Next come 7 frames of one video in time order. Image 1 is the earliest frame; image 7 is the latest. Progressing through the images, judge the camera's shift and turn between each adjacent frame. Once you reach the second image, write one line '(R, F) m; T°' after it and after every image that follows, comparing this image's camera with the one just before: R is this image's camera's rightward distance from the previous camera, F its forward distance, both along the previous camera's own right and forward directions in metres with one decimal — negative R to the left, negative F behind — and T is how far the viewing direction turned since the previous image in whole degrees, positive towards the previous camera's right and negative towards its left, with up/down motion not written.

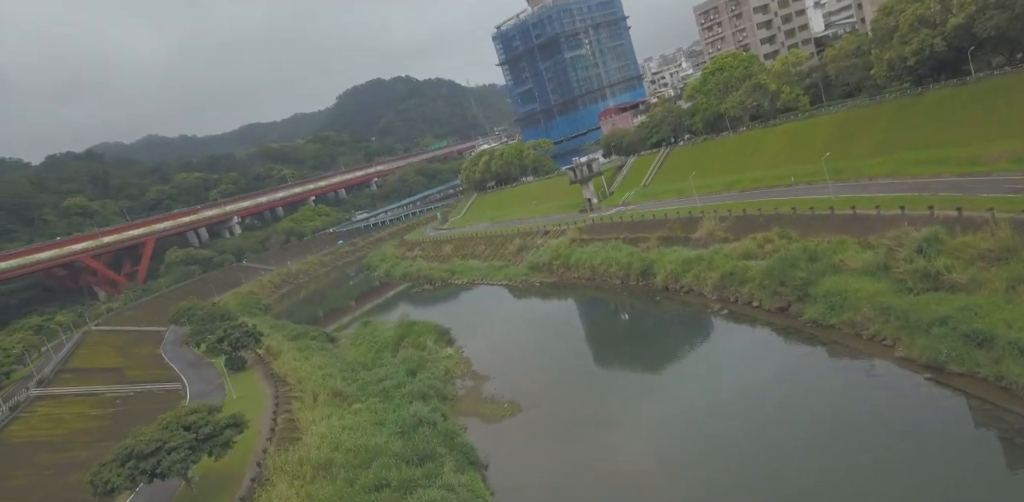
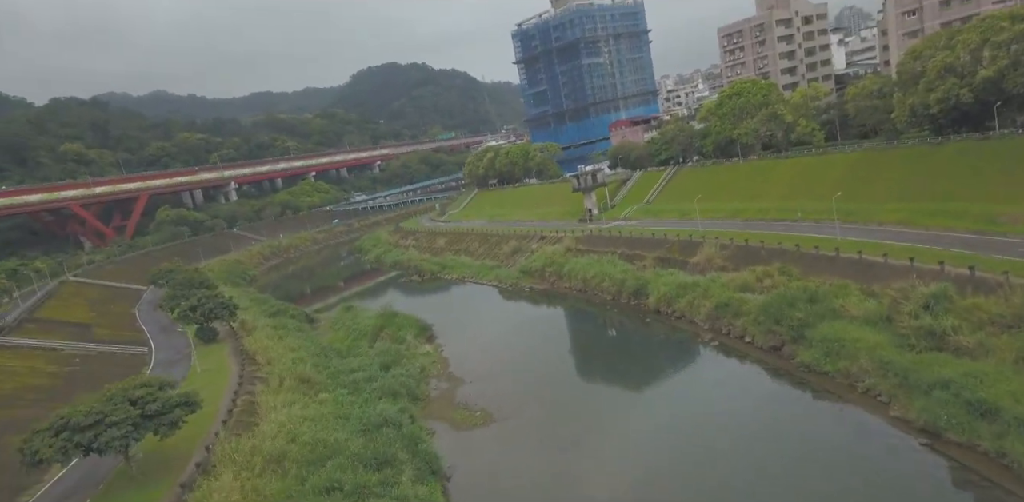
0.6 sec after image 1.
(+0.1, +0.8) m; 0°
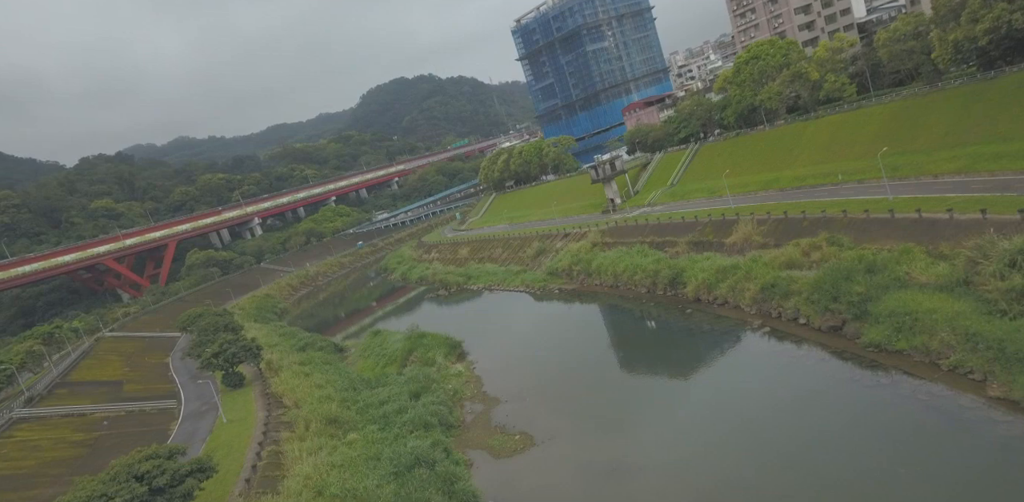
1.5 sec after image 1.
(+0.3, +1.5) m; -3°
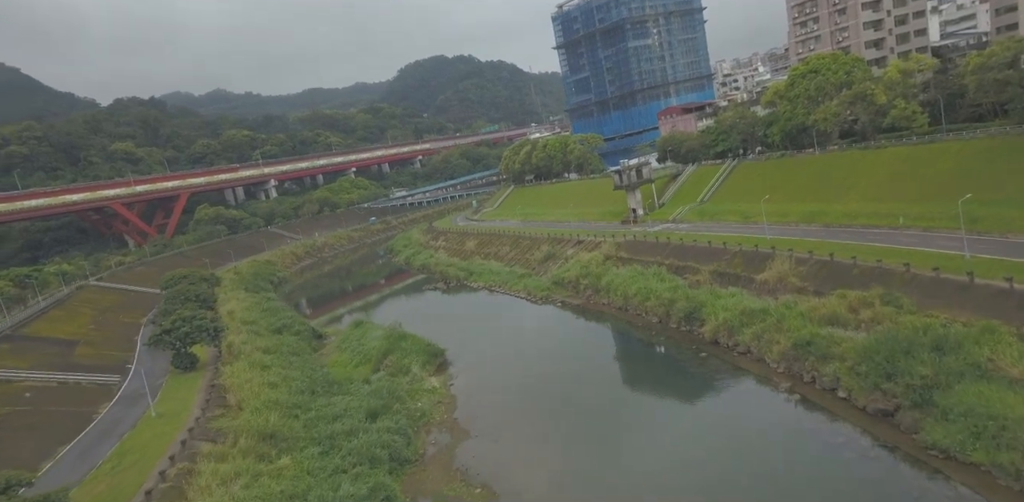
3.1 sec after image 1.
(+0.7, +3.3) m; -2°
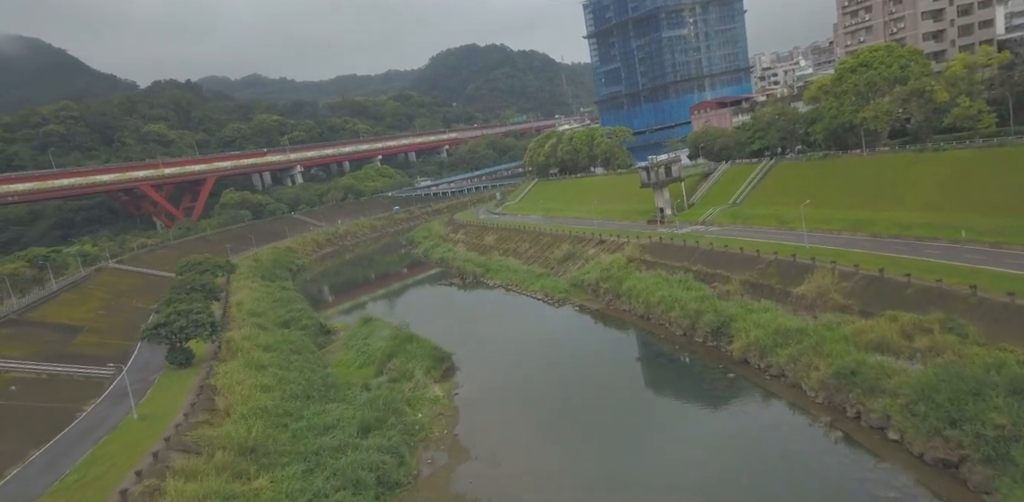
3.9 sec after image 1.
(+0.5, +1.7) m; -2°
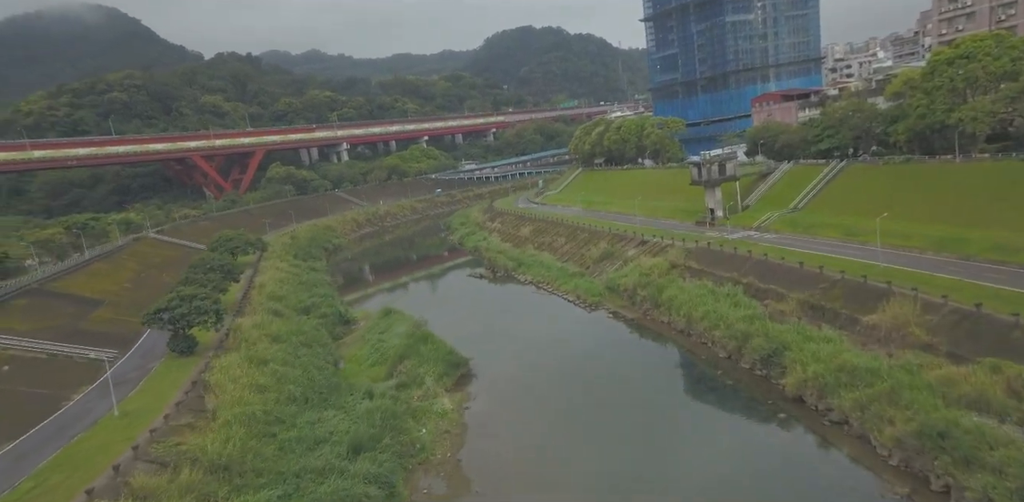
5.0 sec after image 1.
(+0.6, +2.3) m; -4°
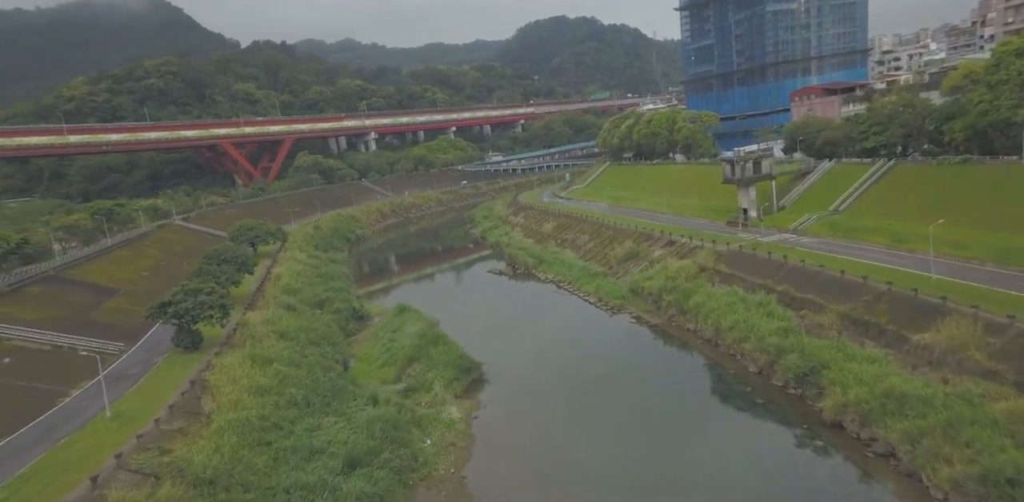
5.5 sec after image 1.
(+0.4, +1.3) m; -3°
